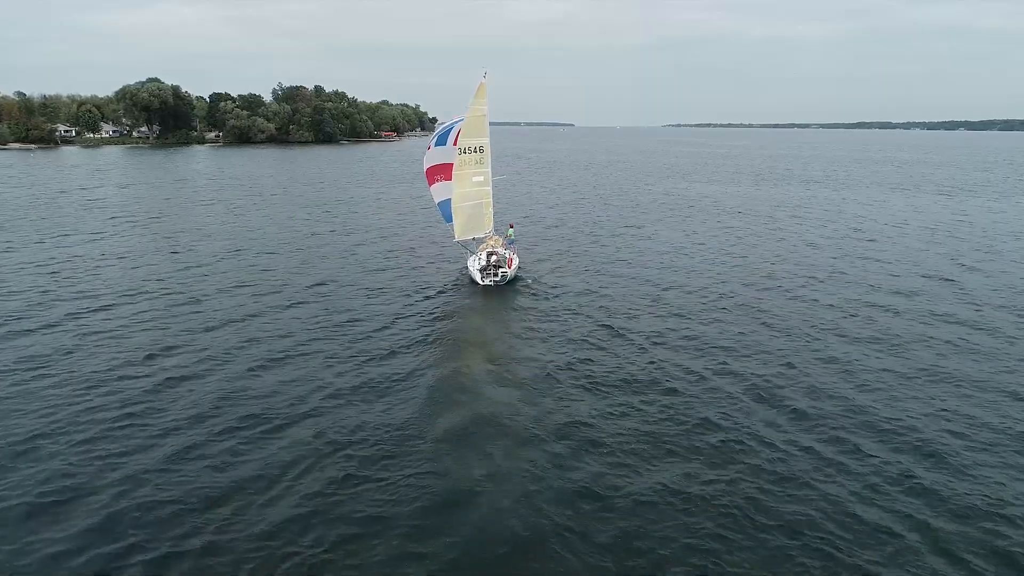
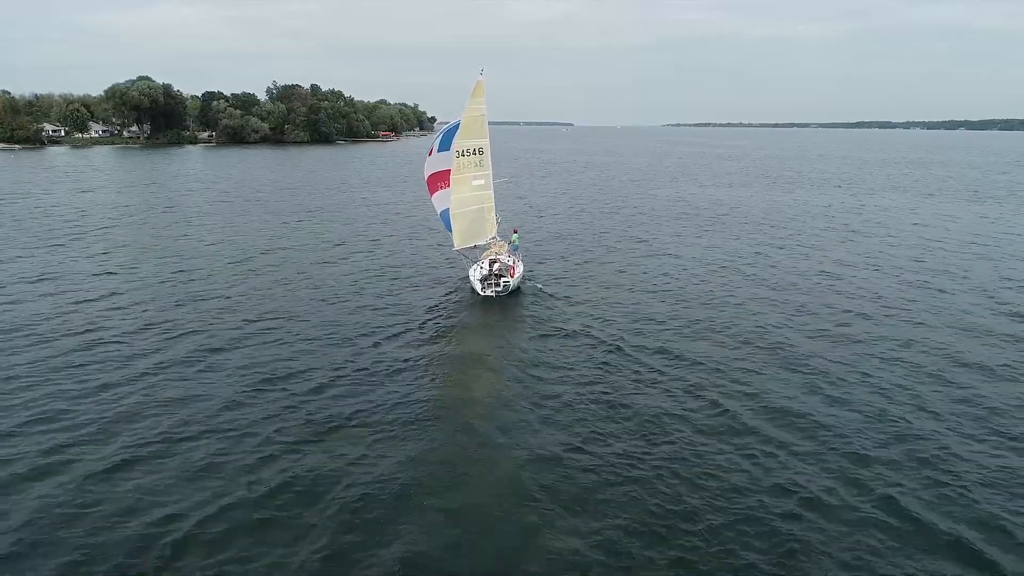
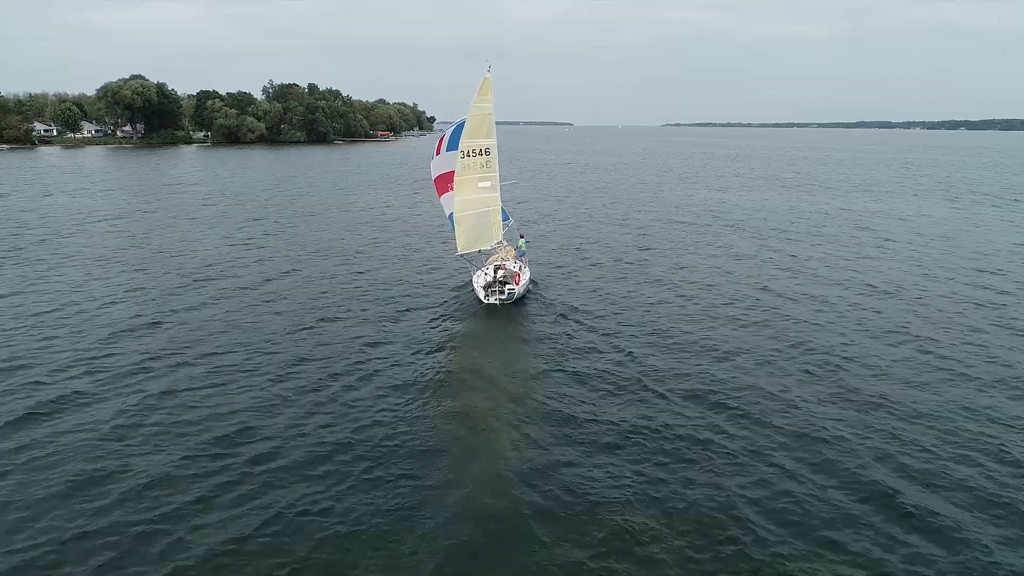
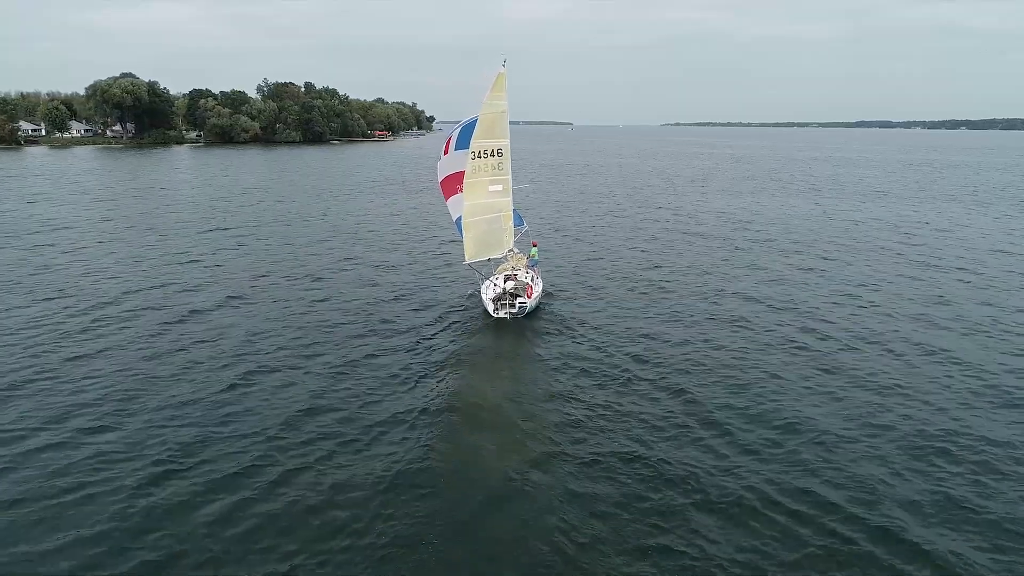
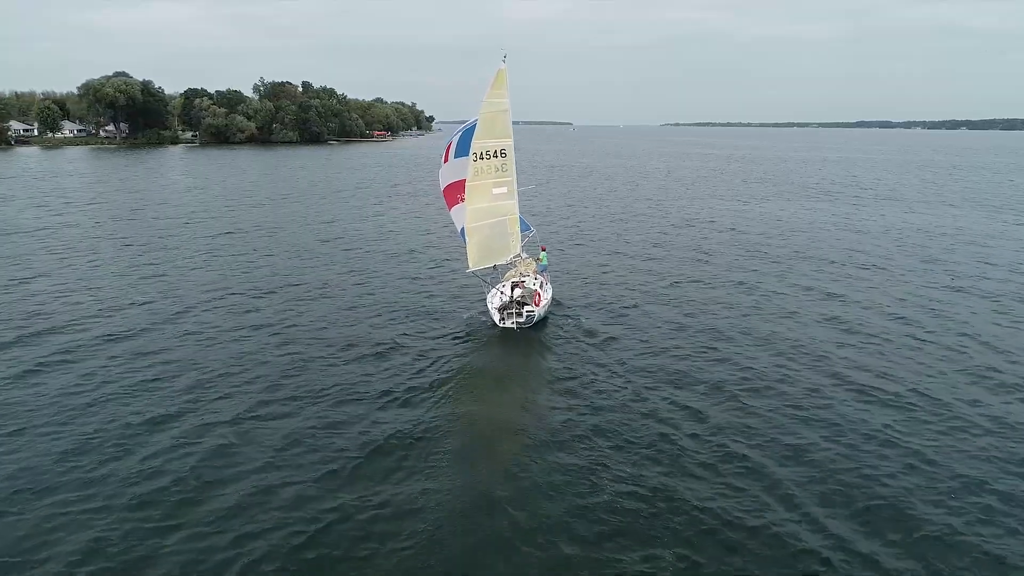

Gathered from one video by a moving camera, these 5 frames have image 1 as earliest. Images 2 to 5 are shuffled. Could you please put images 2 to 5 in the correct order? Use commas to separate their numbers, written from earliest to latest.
2, 3, 4, 5
